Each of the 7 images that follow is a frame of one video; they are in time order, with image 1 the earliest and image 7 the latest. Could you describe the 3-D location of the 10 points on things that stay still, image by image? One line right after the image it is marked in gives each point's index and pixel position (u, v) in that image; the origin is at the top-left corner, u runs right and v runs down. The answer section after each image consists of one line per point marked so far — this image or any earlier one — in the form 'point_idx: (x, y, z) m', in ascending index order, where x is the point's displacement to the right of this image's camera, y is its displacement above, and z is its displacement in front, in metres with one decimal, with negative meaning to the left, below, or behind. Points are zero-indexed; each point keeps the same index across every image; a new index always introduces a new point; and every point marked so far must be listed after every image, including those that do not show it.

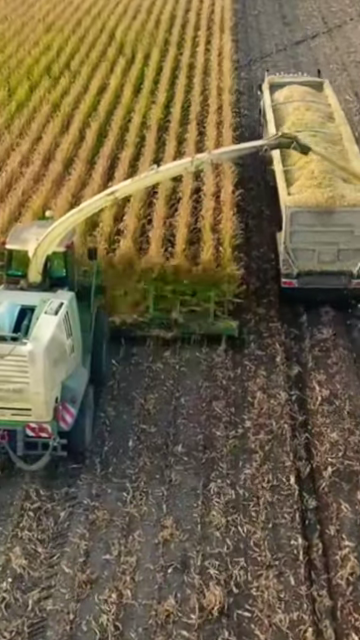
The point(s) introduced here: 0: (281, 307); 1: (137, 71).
0: (+1.3, +0.1, +8.7) m
1: (-1.0, +5.5, +14.9) m
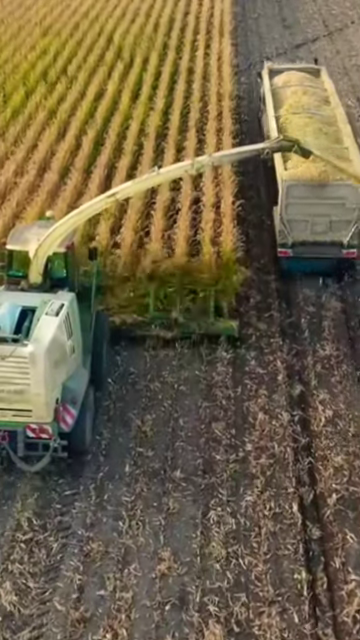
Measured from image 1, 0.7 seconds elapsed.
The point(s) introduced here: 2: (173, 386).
0: (+1.3, 0.0, +8.4) m
1: (-1.0, +5.3, +14.7) m
2: (-0.1, -0.7, +7.3) m
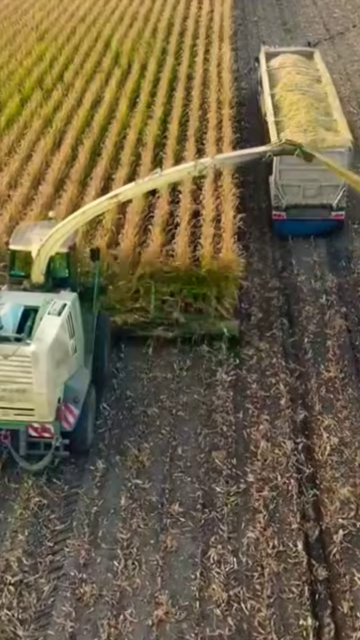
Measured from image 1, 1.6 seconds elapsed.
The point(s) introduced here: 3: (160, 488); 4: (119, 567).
0: (+1.3, -0.3, +8.1) m
1: (-1.0, +5.1, +14.4) m
2: (-0.1, -1.0, +7.0) m
3: (-0.2, -1.5, +6.2) m
4: (-0.5, -2.0, +5.4) m
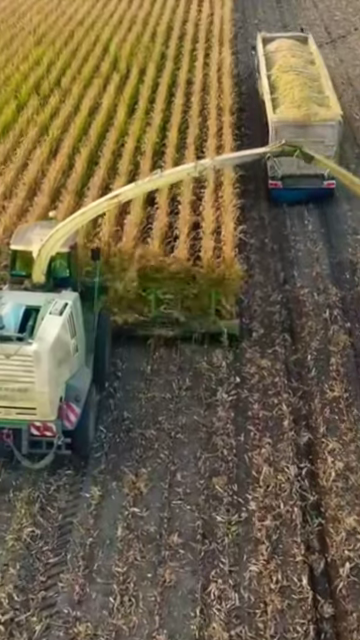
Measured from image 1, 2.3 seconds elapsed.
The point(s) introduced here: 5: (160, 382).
0: (+1.3, -0.5, +7.9) m
1: (-1.0, +4.9, +14.1) m
2: (-0.1, -1.2, +6.8) m
3: (-0.2, -1.7, +5.9) m
4: (-0.5, -2.2, +5.1) m
5: (-0.2, -0.7, +7.5) m
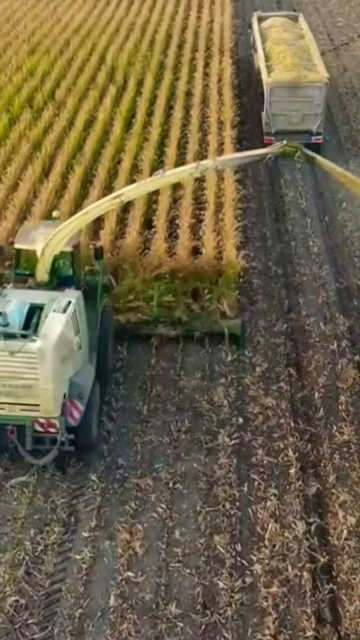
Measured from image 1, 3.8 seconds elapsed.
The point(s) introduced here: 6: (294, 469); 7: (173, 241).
0: (+1.3, -0.9, +7.4) m
1: (-1.1, +4.5, +13.6) m
2: (-0.1, -1.6, +6.3) m
3: (-0.2, -2.1, +5.4) m
4: (-0.5, -2.6, +4.6) m
5: (-0.2, -1.1, +7.0) m
6: (+1.1, -1.4, +6.5) m
7: (-0.1, +1.2, +9.9) m
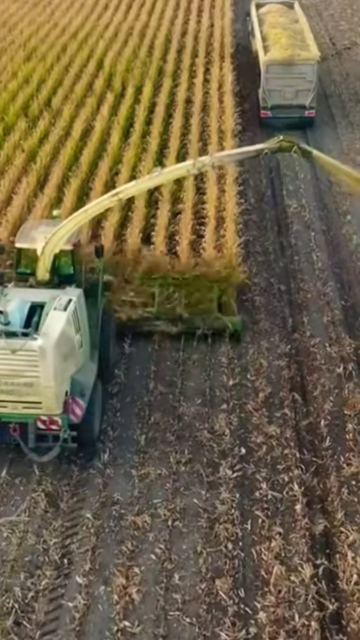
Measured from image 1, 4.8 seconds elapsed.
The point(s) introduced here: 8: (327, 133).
0: (+1.3, -1.1, +7.0) m
1: (-1.1, +4.2, +13.3) m
2: (-0.1, -1.8, +5.9) m
3: (-0.2, -2.4, +5.1) m
4: (-0.5, -2.8, +4.3) m
5: (-0.2, -1.4, +6.7) m
6: (+1.1, -1.7, +6.1) m
7: (-0.1, +0.9, +9.6) m
8: (+3.3, +4.2, +15.0) m
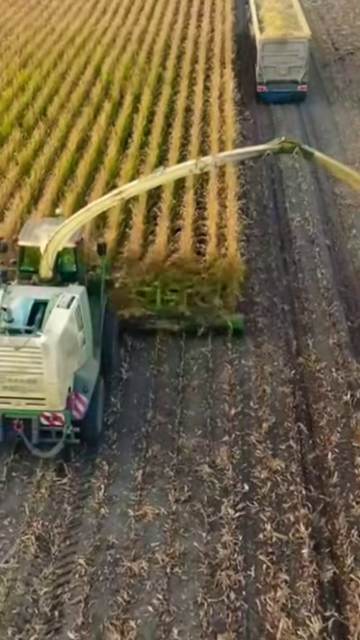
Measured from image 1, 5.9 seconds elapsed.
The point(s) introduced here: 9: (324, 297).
0: (+1.3, -1.4, +6.7) m
1: (-1.1, +3.9, +12.9) m
2: (-0.1, -2.1, +5.6) m
3: (-0.2, -2.7, +4.7) m
4: (-0.5, -3.1, +3.9) m
5: (-0.3, -1.6, +6.3) m
6: (+1.1, -2.0, +5.7) m
7: (-0.1, +0.7, +9.2) m
8: (+3.3, +3.9, +14.7) m
9: (+2.0, +0.3, +9.2) m
